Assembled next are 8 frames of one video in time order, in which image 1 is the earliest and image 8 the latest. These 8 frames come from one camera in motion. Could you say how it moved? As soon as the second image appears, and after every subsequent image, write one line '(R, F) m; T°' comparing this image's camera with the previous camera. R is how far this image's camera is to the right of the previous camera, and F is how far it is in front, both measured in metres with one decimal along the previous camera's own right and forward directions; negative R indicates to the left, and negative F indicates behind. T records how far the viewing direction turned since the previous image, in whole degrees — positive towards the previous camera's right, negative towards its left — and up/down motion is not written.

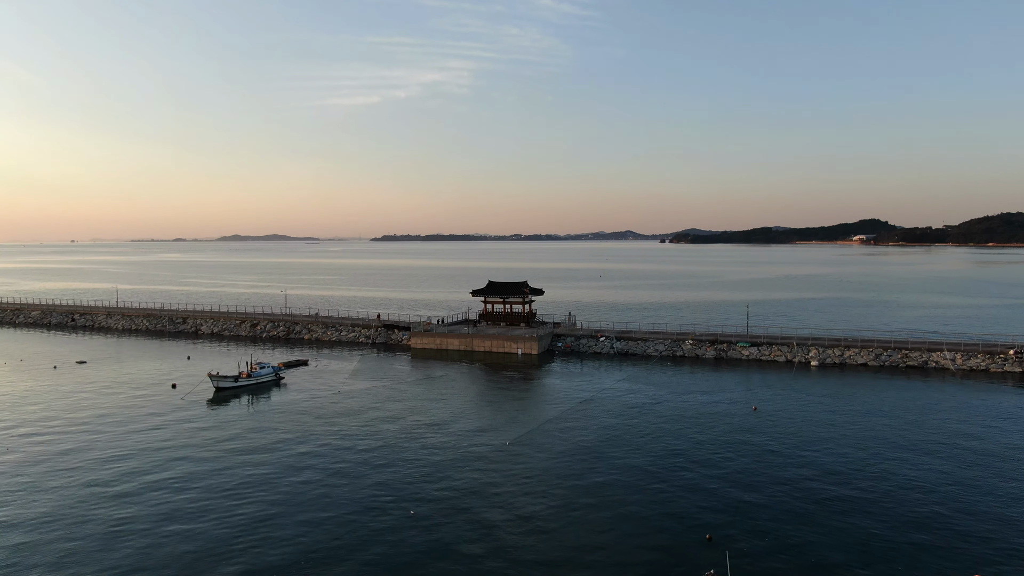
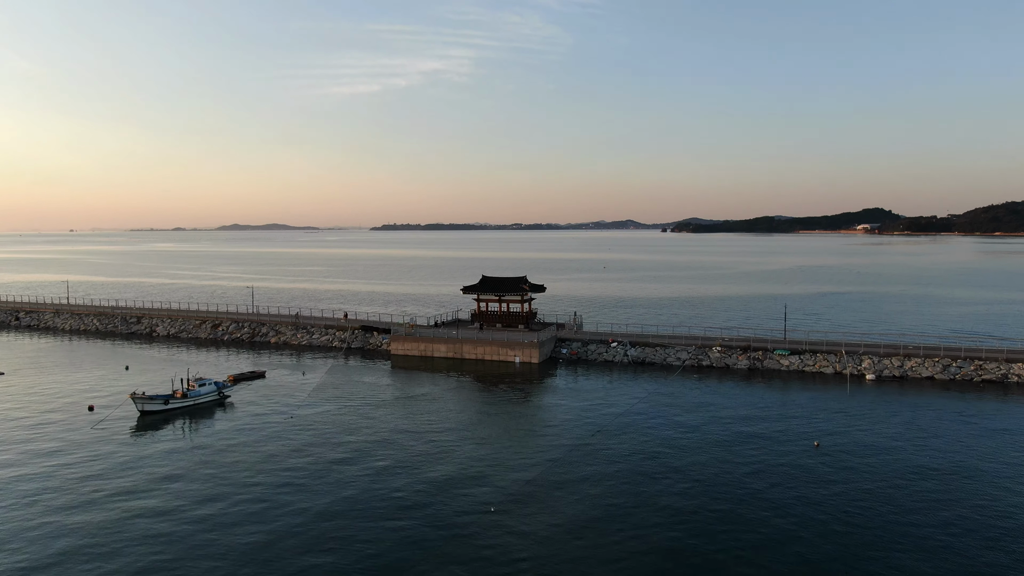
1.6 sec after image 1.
(+0.3, +8.2) m; 0°
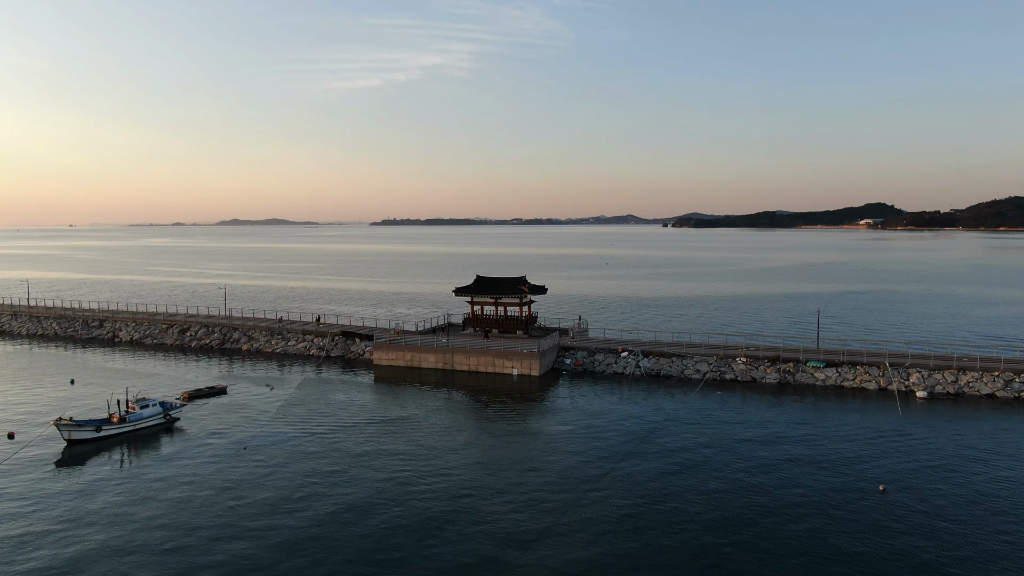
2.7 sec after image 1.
(+0.2, +5.4) m; 0°
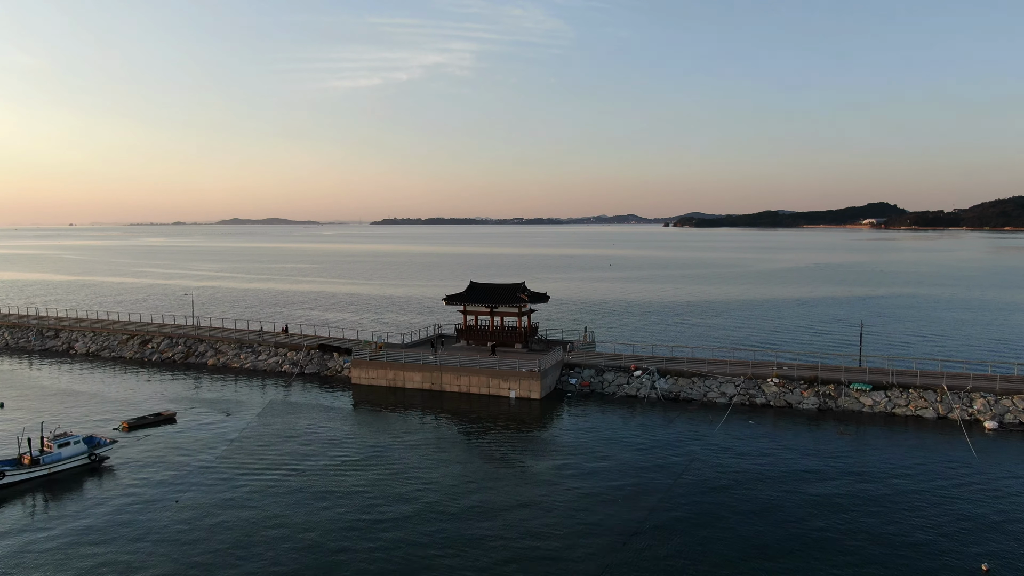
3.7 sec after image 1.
(+0.2, +5.4) m; 0°
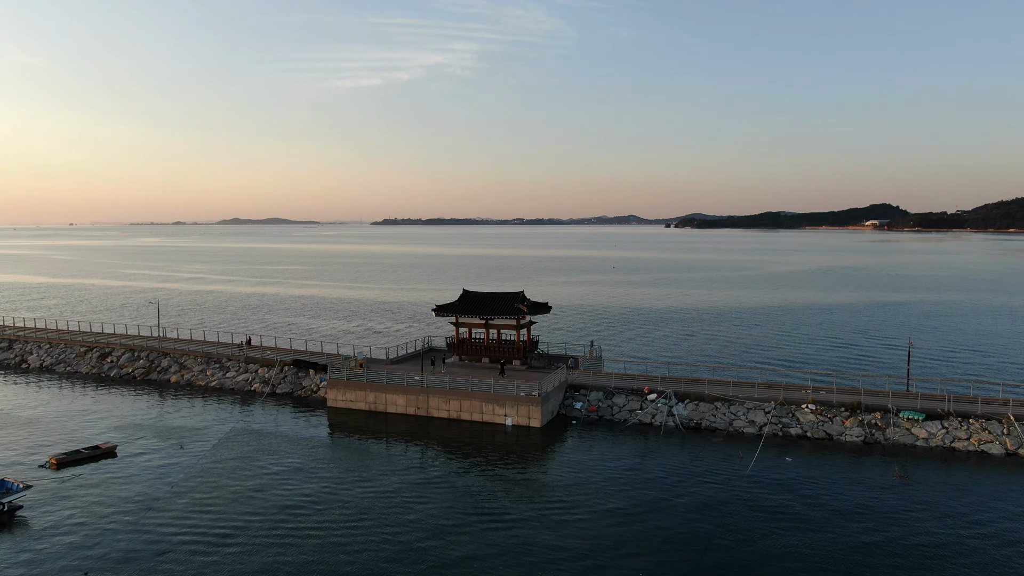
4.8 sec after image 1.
(+0.2, +4.6) m; 0°
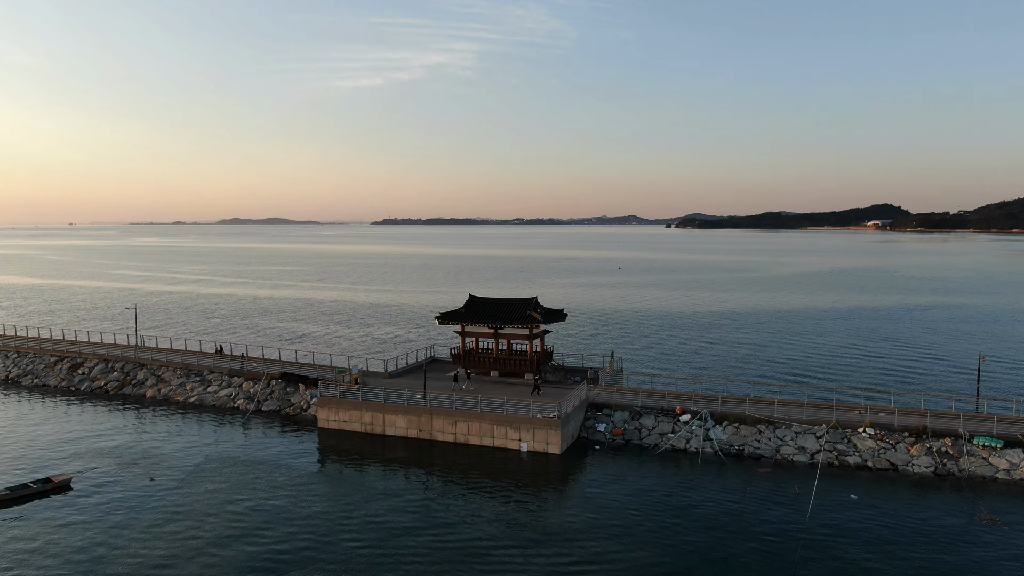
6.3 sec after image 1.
(-0.6, +3.8) m; 0°
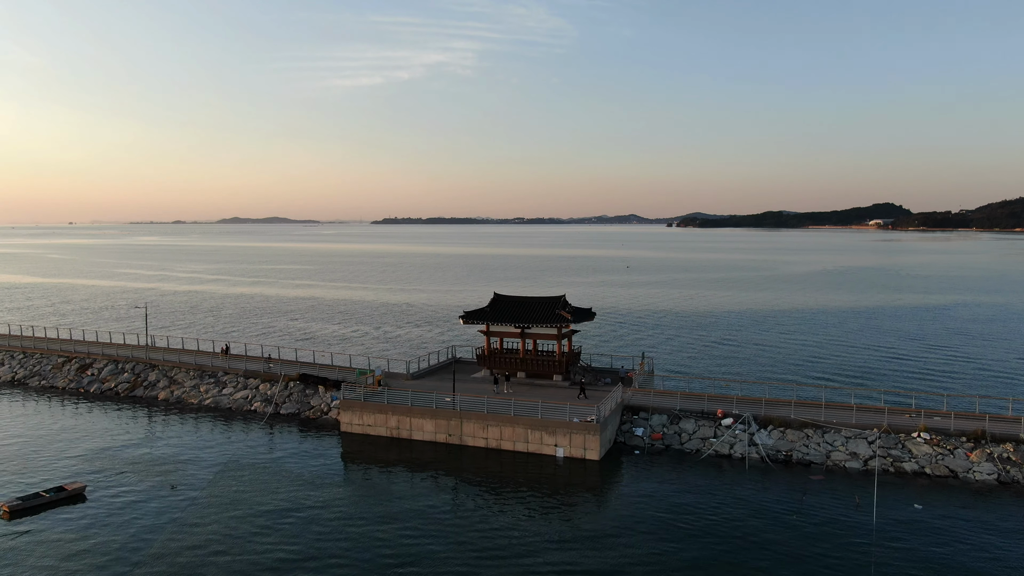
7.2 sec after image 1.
(-1.4, +1.4) m; 0°
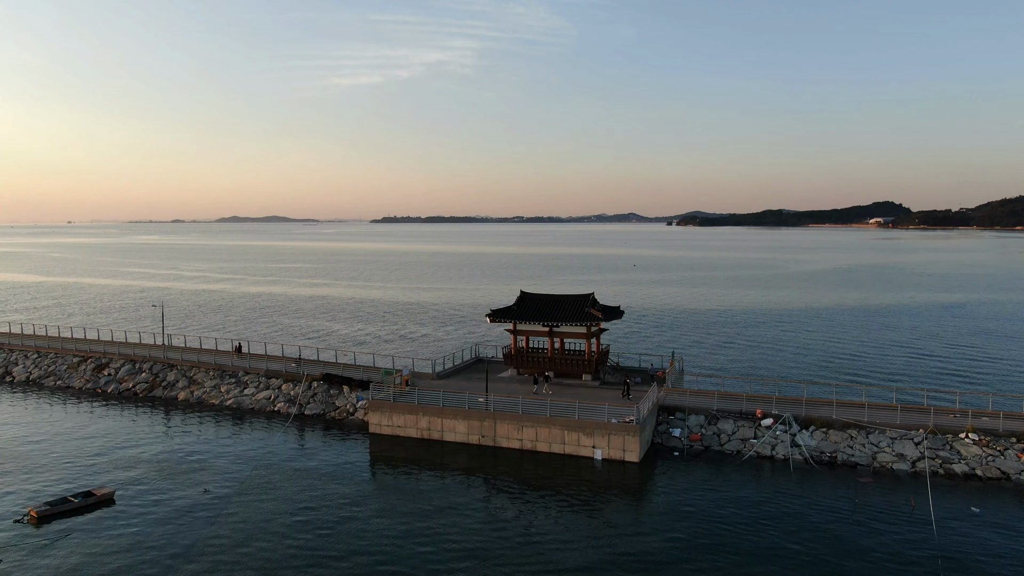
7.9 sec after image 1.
(-1.4, +0.7) m; 0°
